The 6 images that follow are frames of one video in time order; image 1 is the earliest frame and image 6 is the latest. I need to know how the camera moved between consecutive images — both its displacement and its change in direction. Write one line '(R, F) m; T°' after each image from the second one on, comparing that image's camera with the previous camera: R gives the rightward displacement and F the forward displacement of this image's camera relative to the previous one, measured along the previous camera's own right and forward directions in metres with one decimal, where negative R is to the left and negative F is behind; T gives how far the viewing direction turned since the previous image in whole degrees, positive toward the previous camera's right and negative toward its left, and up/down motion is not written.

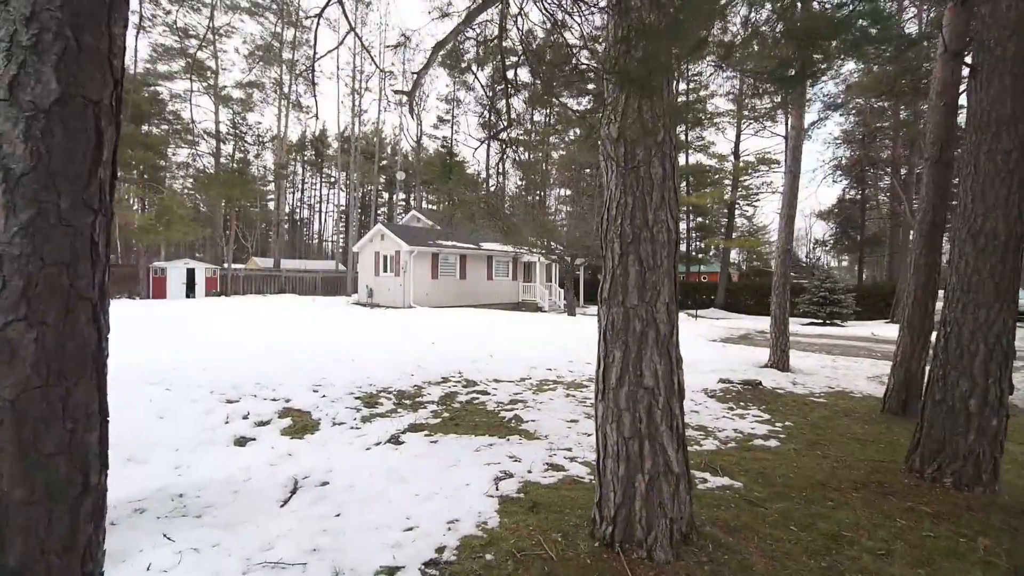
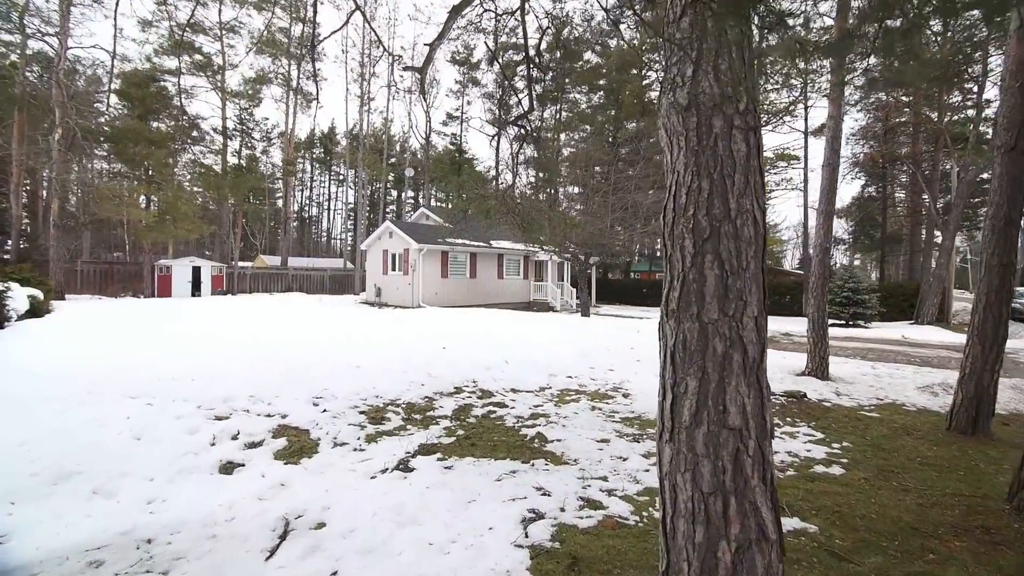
(-0.2, +0.5) m; -1°
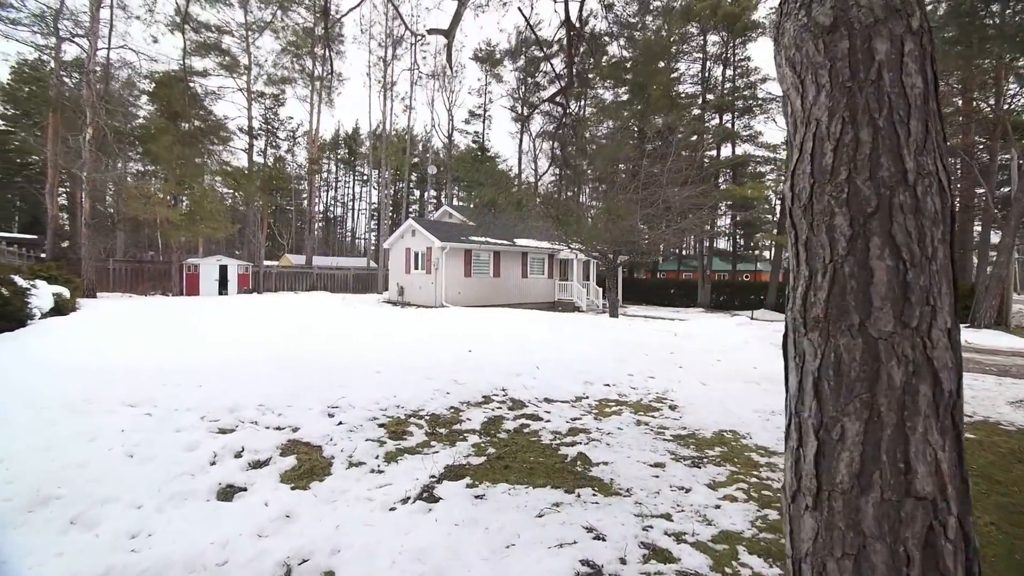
(-0.2, +0.5) m; -3°
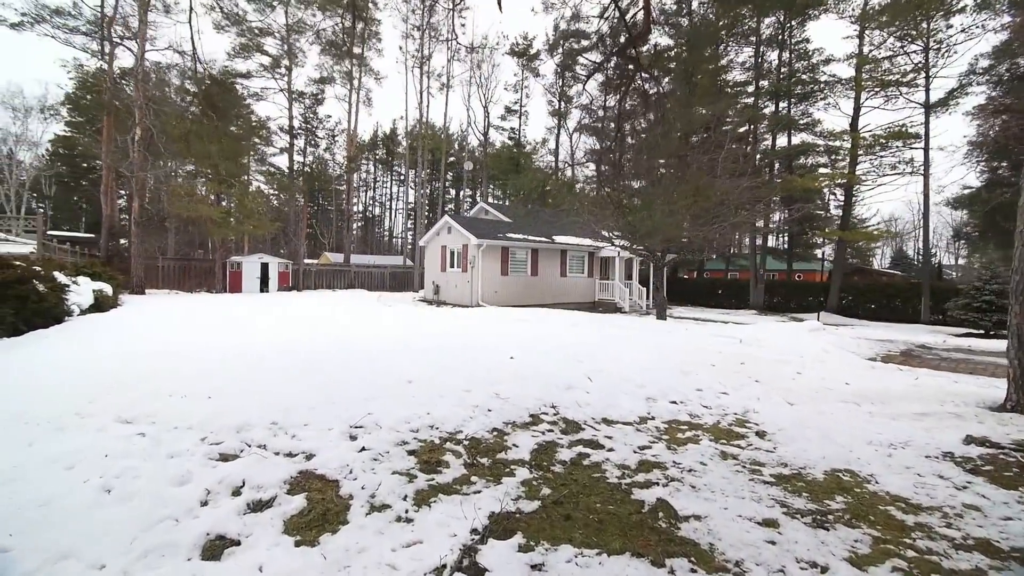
(-0.2, +0.7) m; -5°
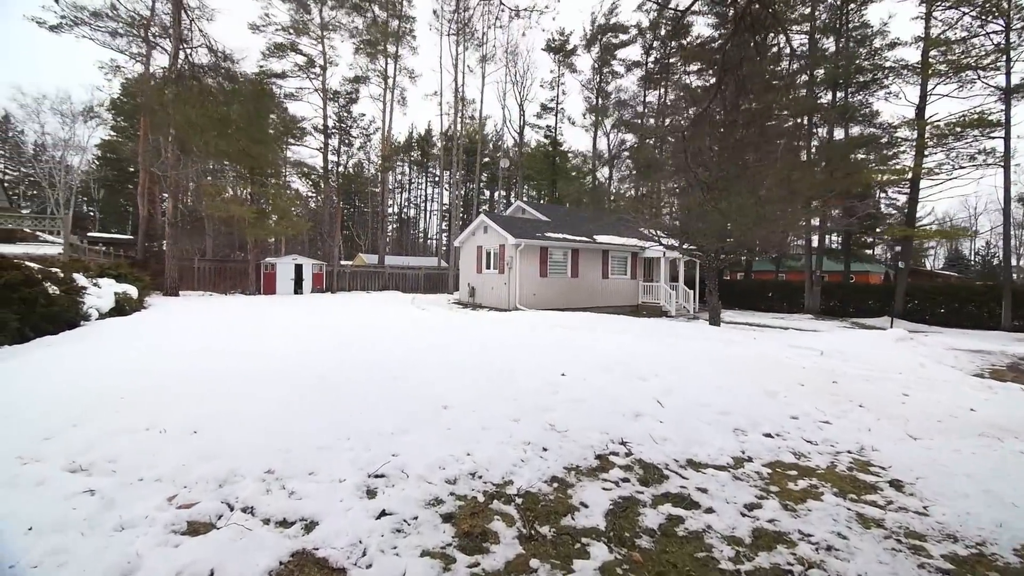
(-0.3, +0.8) m; -4°
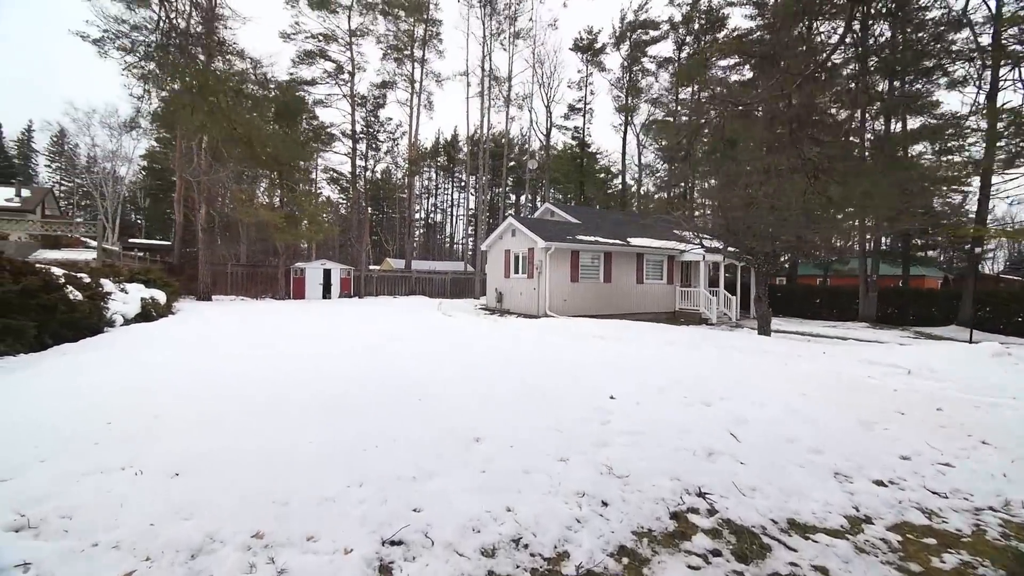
(-0.2, +0.6) m; -4°
